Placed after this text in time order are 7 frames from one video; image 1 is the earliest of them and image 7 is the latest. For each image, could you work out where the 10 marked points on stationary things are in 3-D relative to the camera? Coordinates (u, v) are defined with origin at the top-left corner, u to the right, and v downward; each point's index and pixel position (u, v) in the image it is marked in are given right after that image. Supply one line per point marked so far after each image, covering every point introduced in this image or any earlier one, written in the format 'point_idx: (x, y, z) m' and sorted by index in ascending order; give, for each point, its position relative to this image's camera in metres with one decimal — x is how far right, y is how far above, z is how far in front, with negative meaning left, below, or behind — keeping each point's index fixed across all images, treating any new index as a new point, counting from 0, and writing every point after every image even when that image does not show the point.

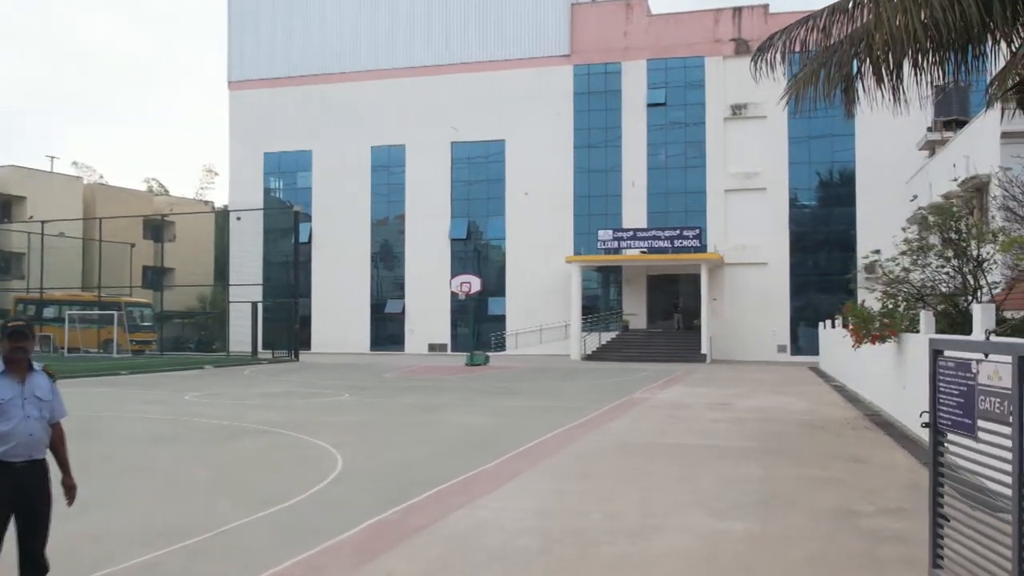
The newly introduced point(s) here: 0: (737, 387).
0: (+4.4, -1.9, +19.9) m
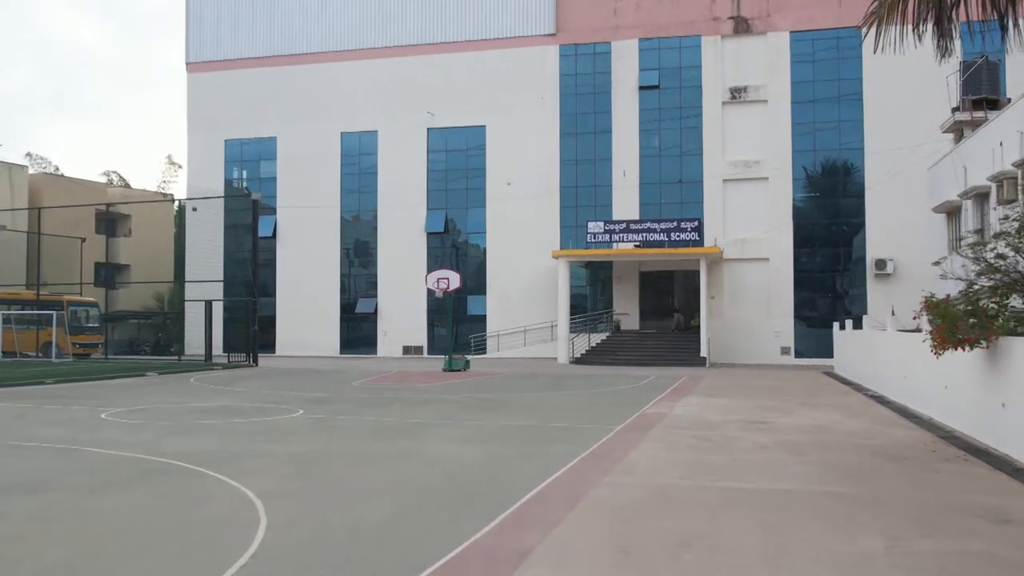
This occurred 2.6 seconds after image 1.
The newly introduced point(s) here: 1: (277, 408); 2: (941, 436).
0: (+4.2, -1.8, +17.2) m
1: (-3.4, -1.7, +14.6) m
2: (+4.9, -1.7, +11.7) m
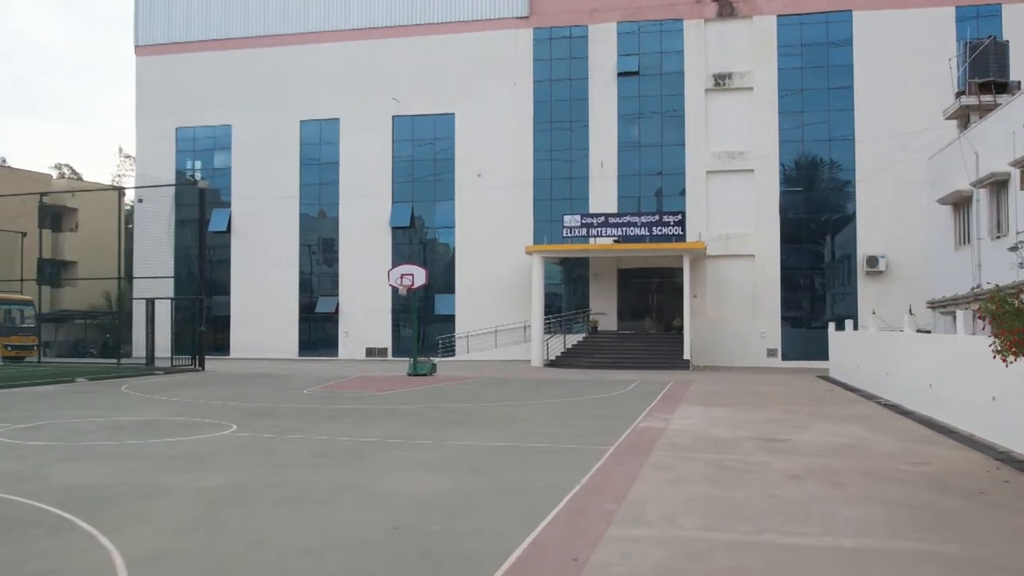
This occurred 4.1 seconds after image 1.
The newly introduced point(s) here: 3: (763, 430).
0: (+3.7, -1.8, +15.3) m
1: (-3.7, -1.7, +12.4) m
2: (+4.7, -1.6, +9.8) m
3: (+2.9, -1.6, +11.7) m
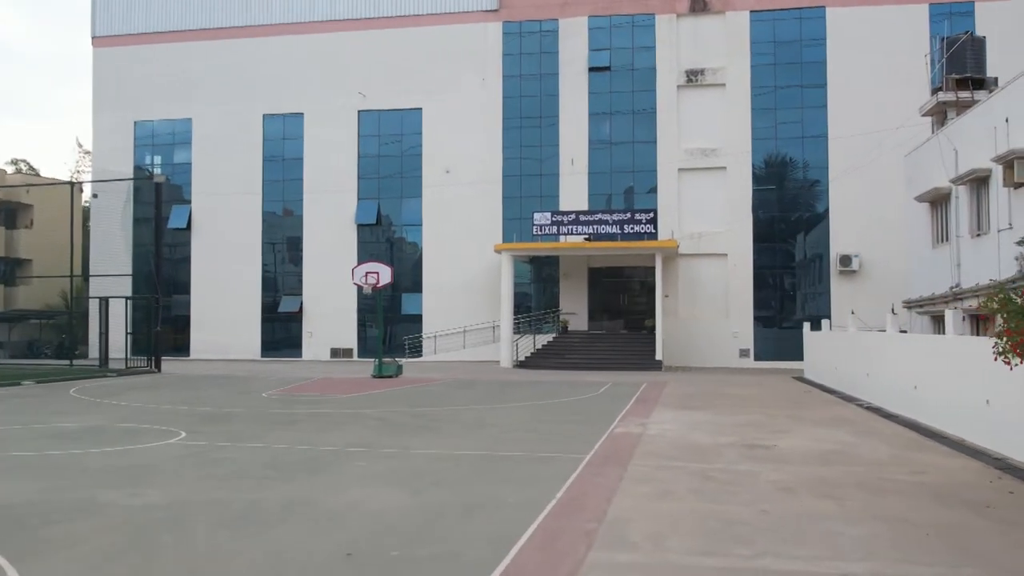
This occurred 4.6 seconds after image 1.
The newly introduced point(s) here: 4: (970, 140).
0: (+3.3, -1.8, +14.7) m
1: (-4.1, -1.6, +11.6) m
2: (+4.4, -1.6, +9.2) m
3: (+2.5, -1.6, +11.1) m
4: (+8.3, +2.7, +18.6) m
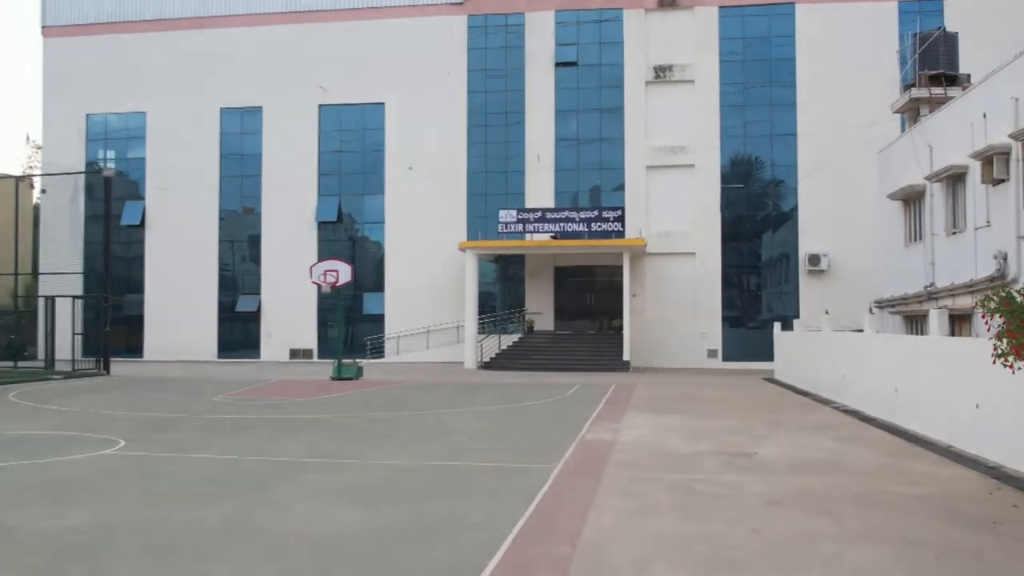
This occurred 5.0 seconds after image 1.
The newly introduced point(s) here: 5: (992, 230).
0: (+2.8, -1.7, +14.1) m
1: (-4.4, -1.6, +10.8) m
2: (+4.1, -1.6, +8.7) m
3: (+2.2, -1.6, +10.5) m
4: (+7.7, +2.7, +18.2) m
5: (+7.4, +0.9, +15.8) m
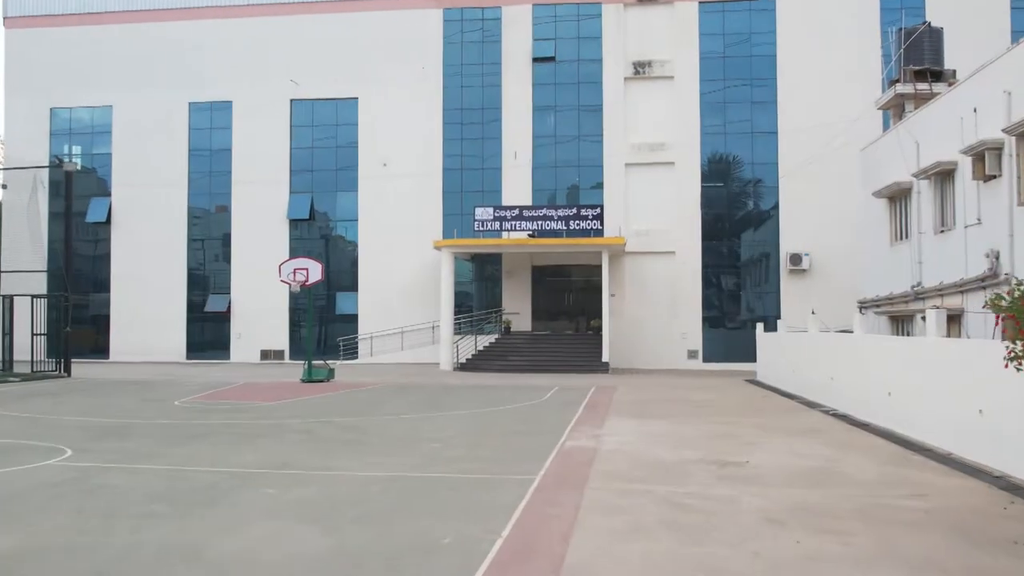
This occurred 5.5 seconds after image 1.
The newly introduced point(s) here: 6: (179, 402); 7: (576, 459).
0: (+2.5, -1.7, +13.6) m
1: (-4.7, -1.6, +10.0) m
2: (+3.9, -1.6, +8.2) m
3: (+1.9, -1.6, +9.9) m
4: (+7.3, +2.7, +17.8) m
5: (+7.1, +0.9, +15.4) m
6: (-5.0, -1.7, +15.4) m
7: (+0.6, -1.6, +9.3) m
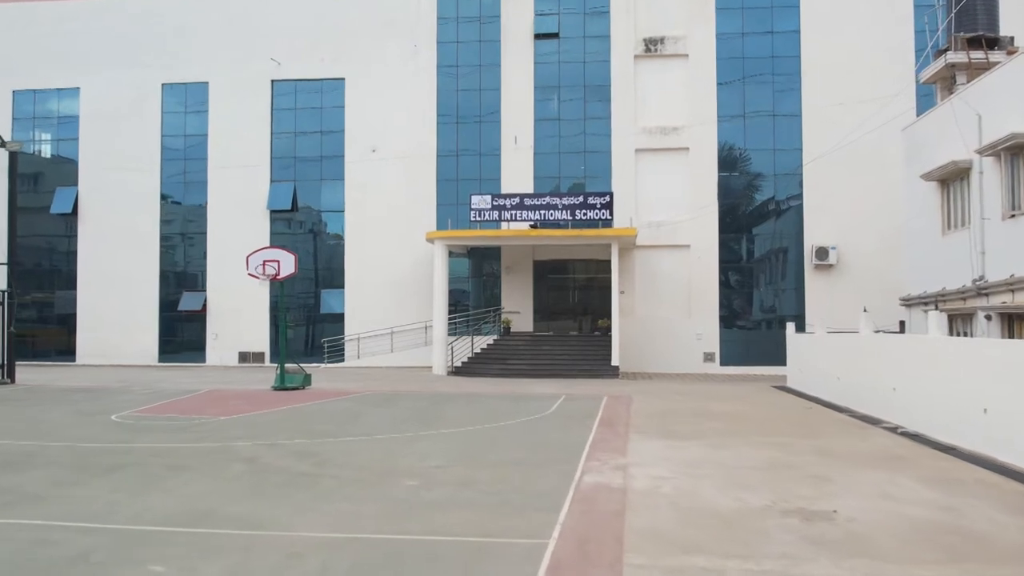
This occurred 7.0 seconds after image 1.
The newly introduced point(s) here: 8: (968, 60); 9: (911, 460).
0: (+2.5, -1.6, +11.1) m
1: (-4.7, -1.5, +7.6) m
2: (+3.9, -1.5, +5.7) m
3: (+2.0, -1.5, +7.5) m
4: (+7.3, +2.8, +15.4) m
5: (+7.1, +1.0, +12.9) m
6: (-5.0, -1.6, +13.0) m
7: (+0.6, -1.5, +6.9) m
8: (+8.3, +4.2, +18.6) m
9: (+3.6, -1.6, +9.2) m
